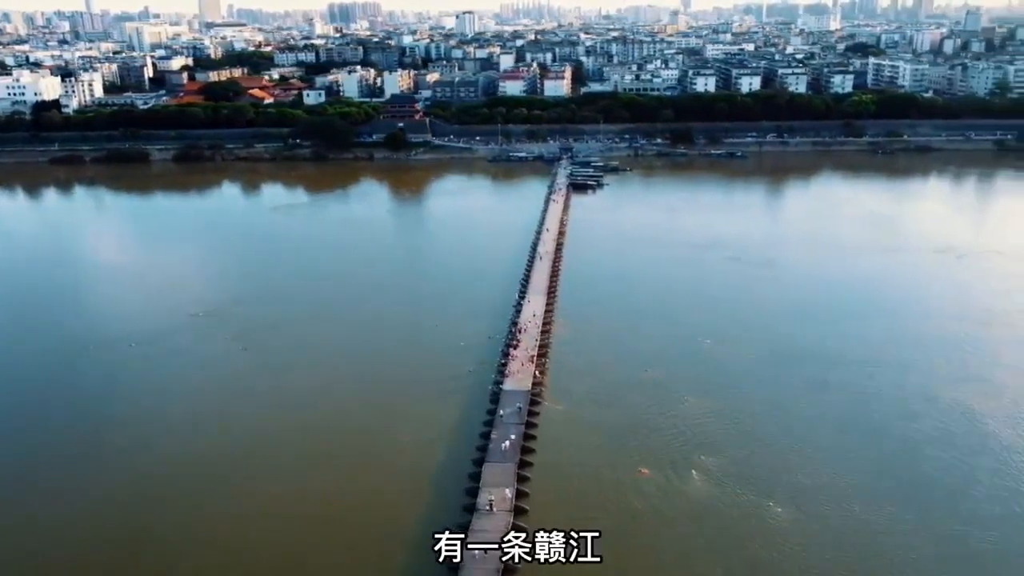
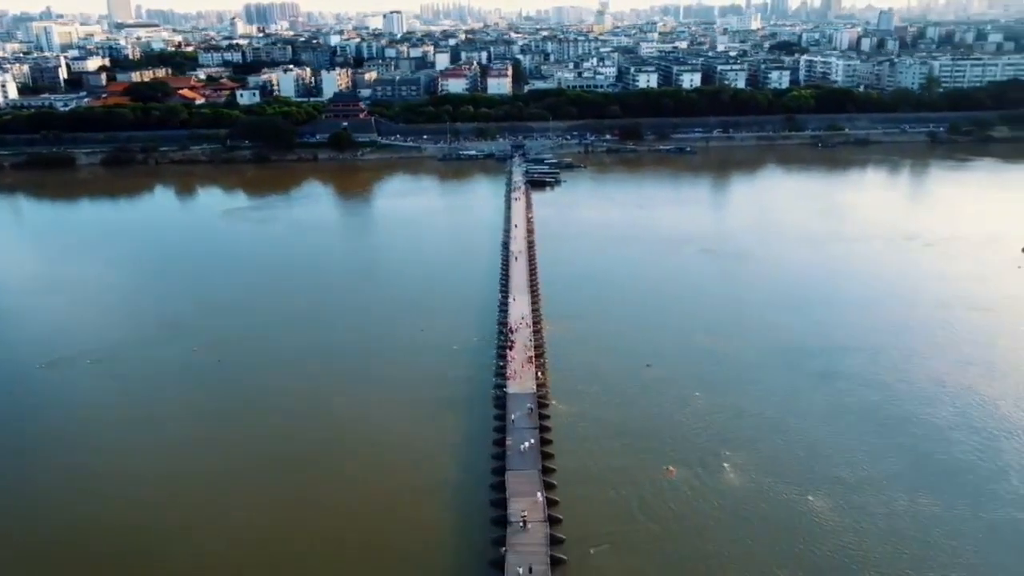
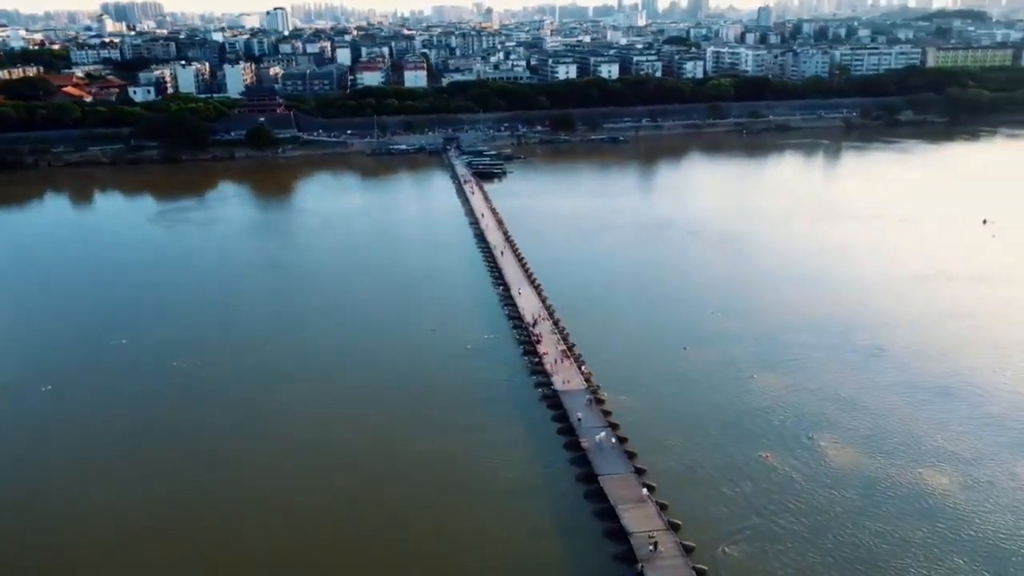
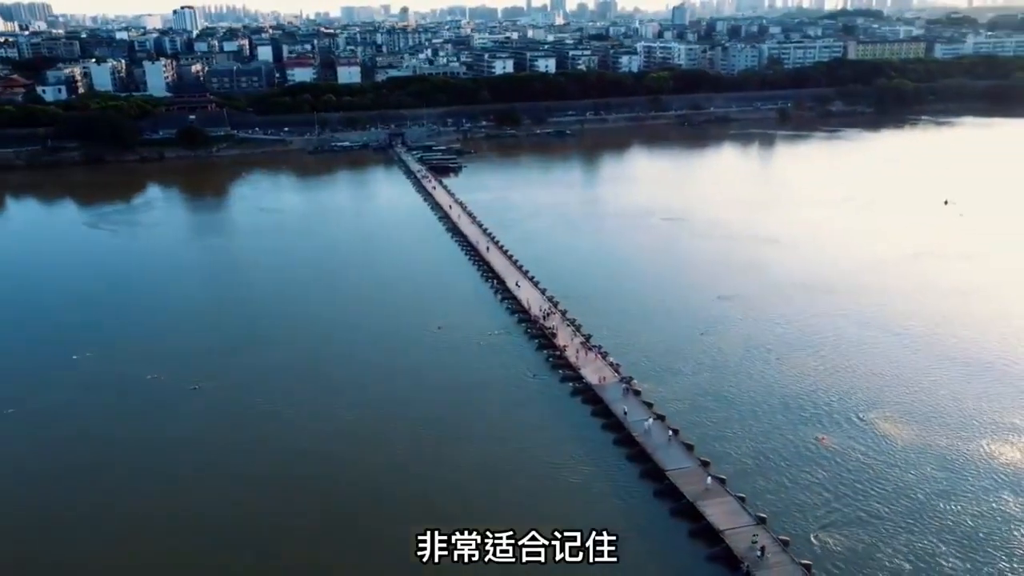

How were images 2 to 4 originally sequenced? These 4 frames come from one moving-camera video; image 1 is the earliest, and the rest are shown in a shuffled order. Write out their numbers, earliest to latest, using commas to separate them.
2, 3, 4
